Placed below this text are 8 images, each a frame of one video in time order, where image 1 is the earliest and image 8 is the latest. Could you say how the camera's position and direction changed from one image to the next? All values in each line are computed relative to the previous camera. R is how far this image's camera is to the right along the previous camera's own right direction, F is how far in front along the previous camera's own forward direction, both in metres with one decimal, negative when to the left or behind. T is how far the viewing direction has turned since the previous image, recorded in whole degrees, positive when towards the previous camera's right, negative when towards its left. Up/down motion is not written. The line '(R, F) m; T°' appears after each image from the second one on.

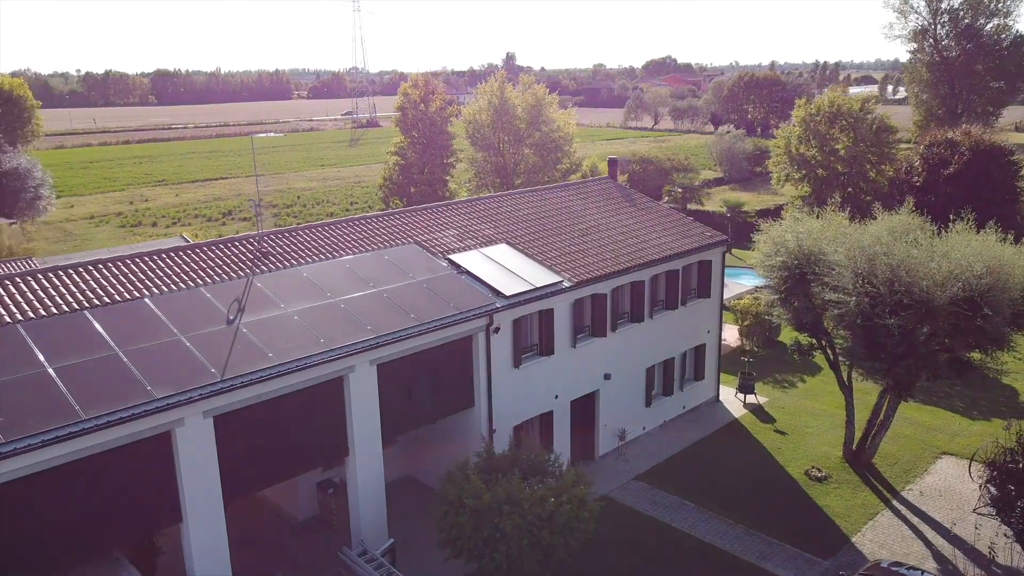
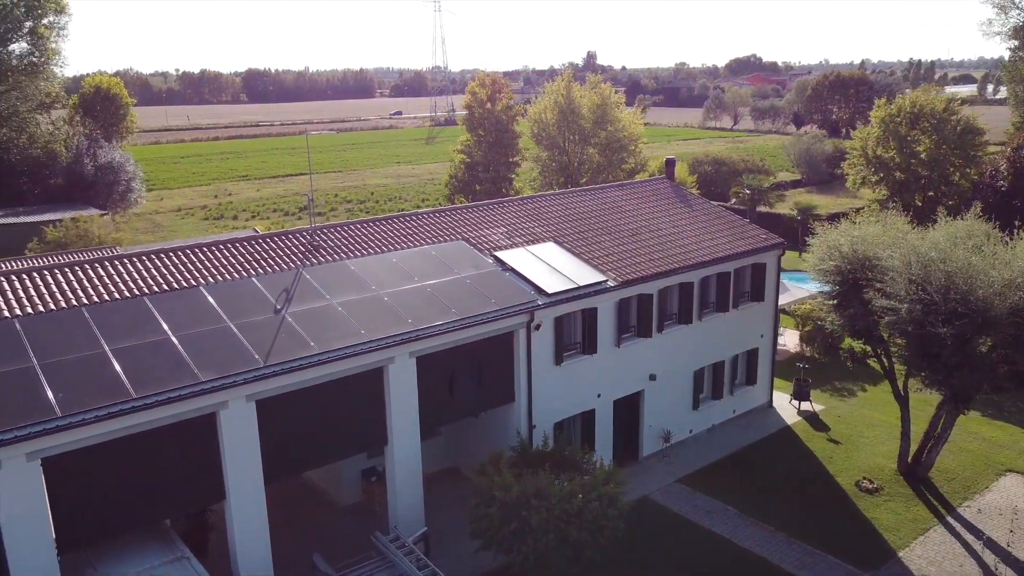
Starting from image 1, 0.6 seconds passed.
(+0.7, -0.2) m; -5°
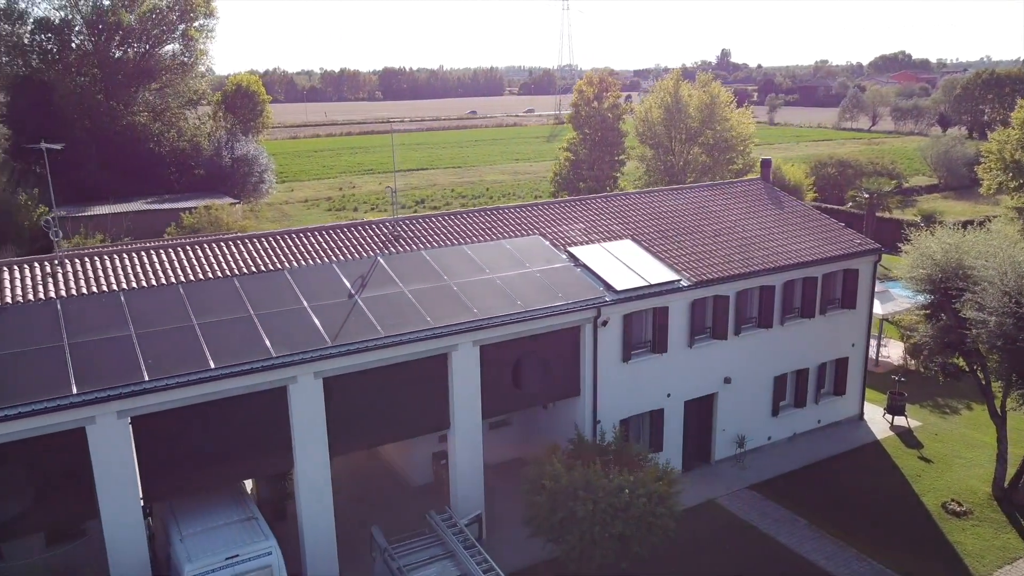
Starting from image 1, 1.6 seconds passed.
(+1.2, -0.3) m; -9°
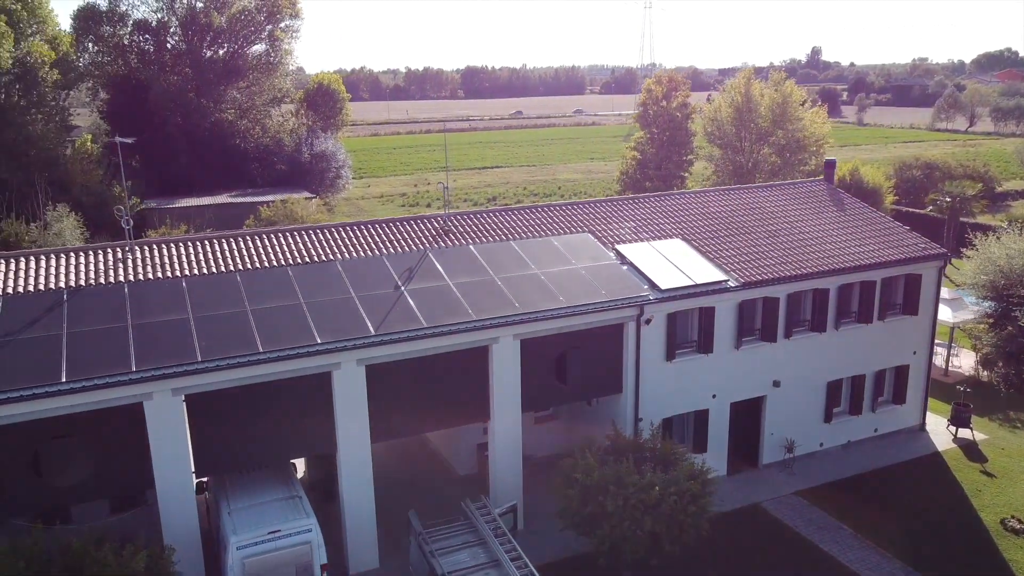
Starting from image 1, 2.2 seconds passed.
(+0.7, -0.2) m; -6°
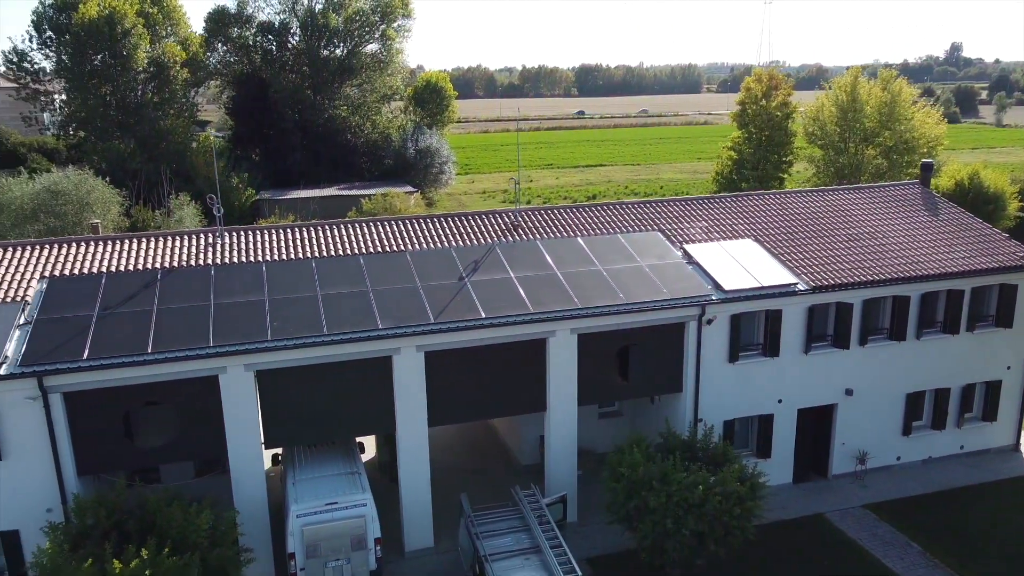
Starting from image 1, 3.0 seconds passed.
(+1.0, -0.3) m; -8°
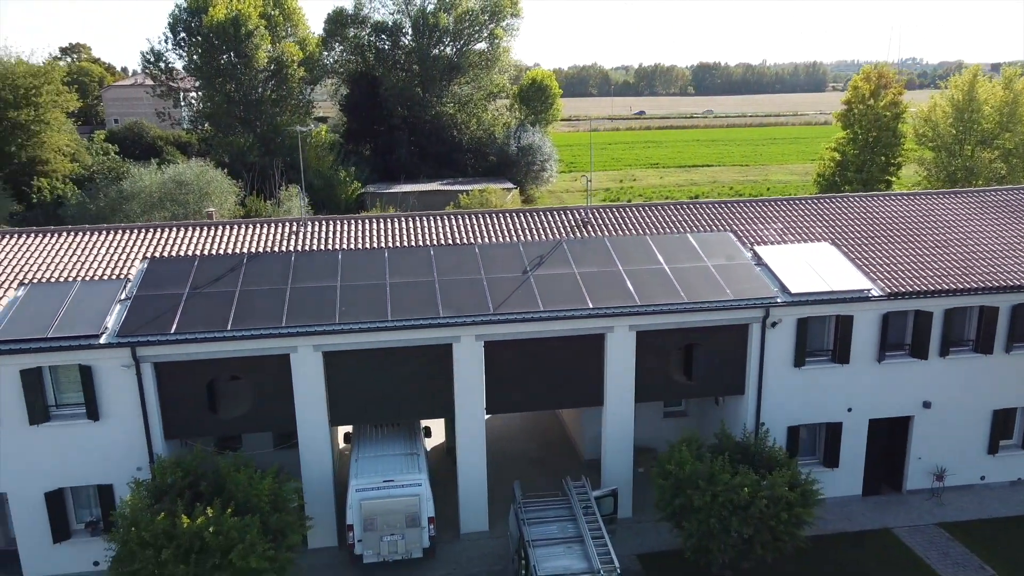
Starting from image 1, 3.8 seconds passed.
(+1.0, -0.3) m; -8°
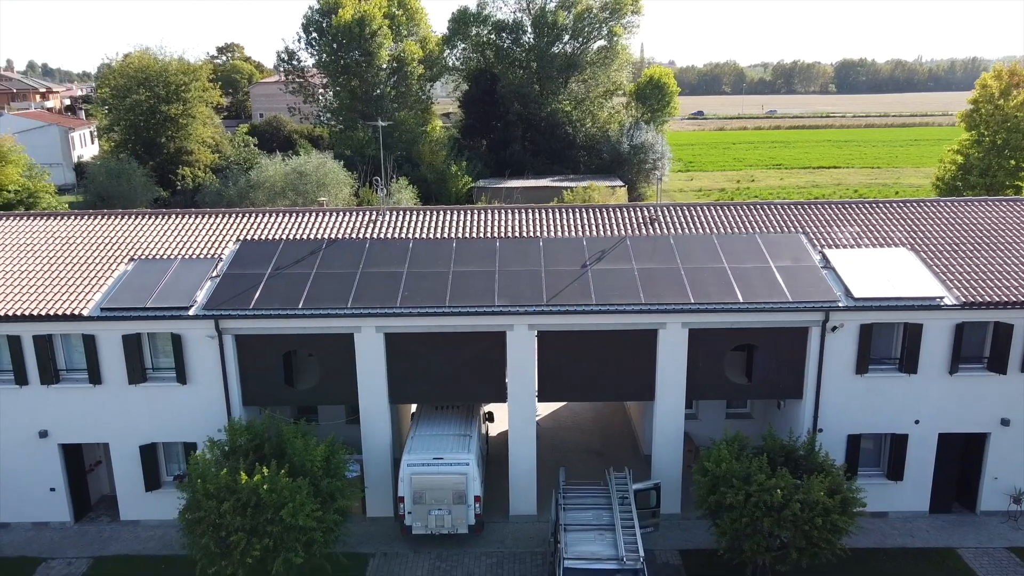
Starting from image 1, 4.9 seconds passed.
(+1.5, -0.5) m; -9°
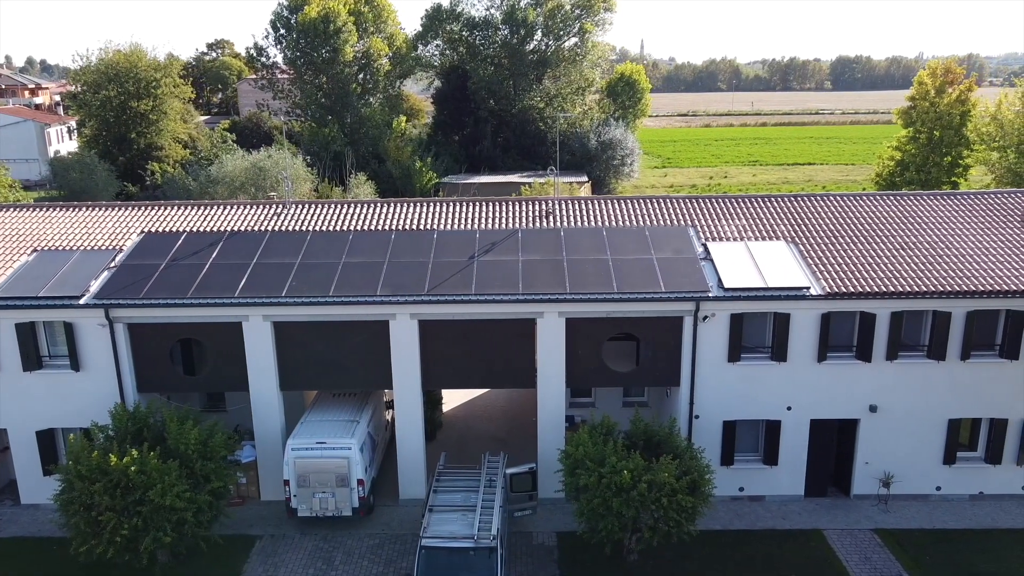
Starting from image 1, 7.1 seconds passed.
(+2.6, -0.5) m; 0°
